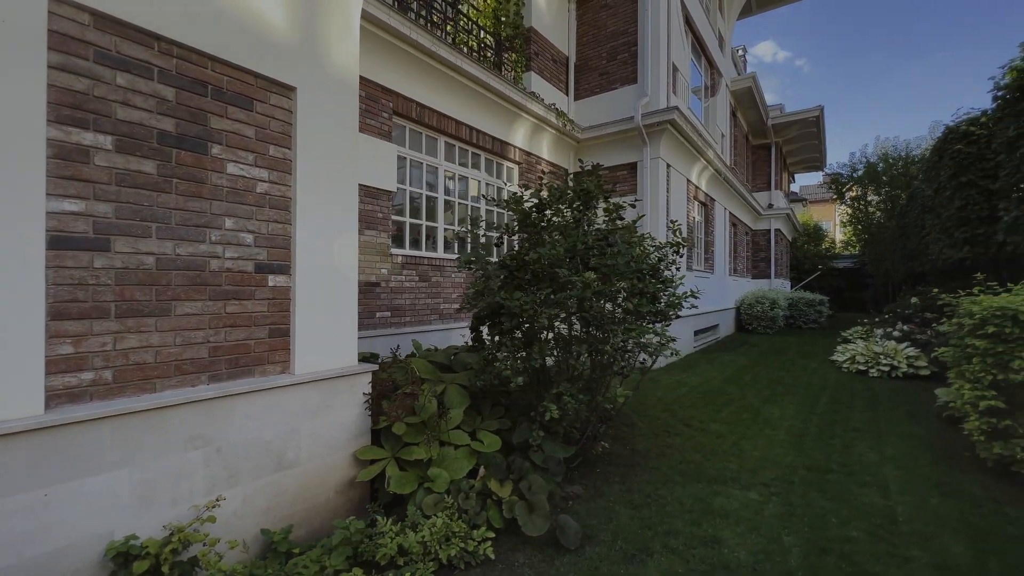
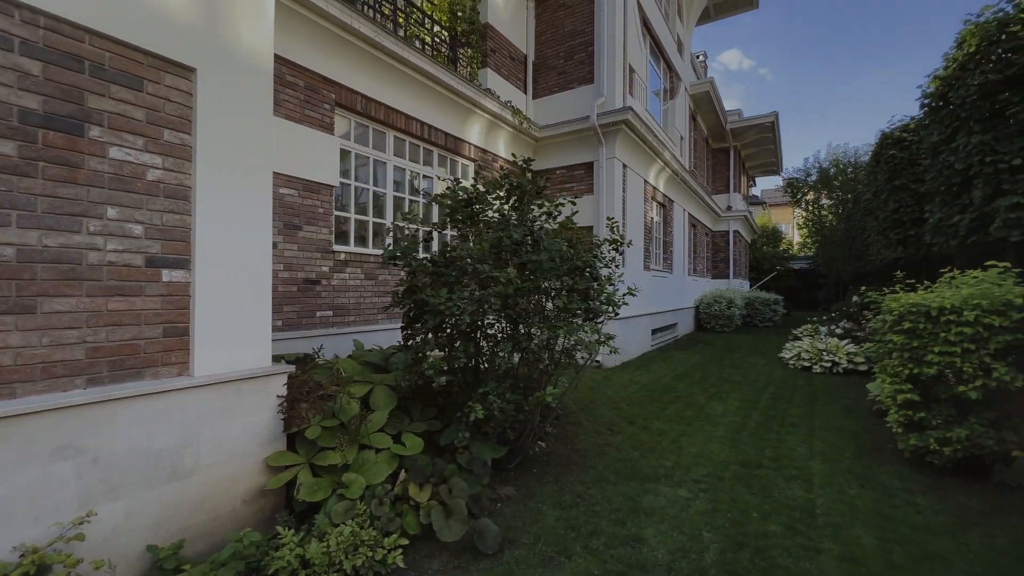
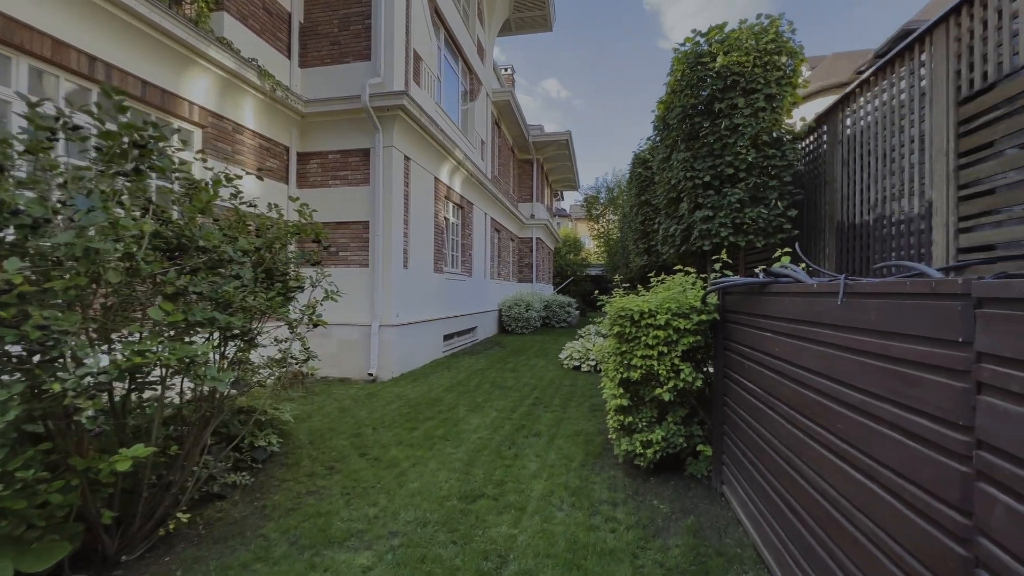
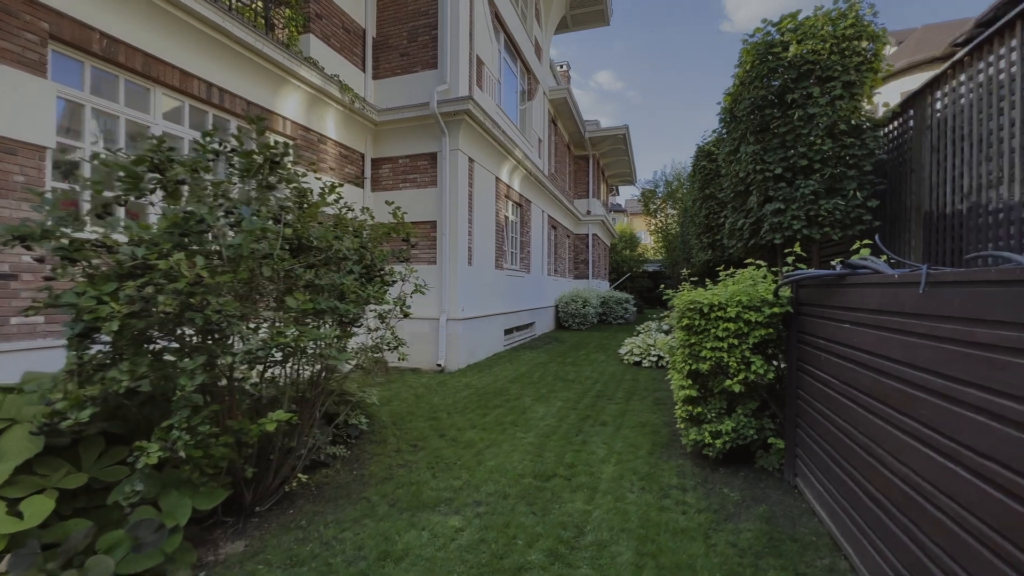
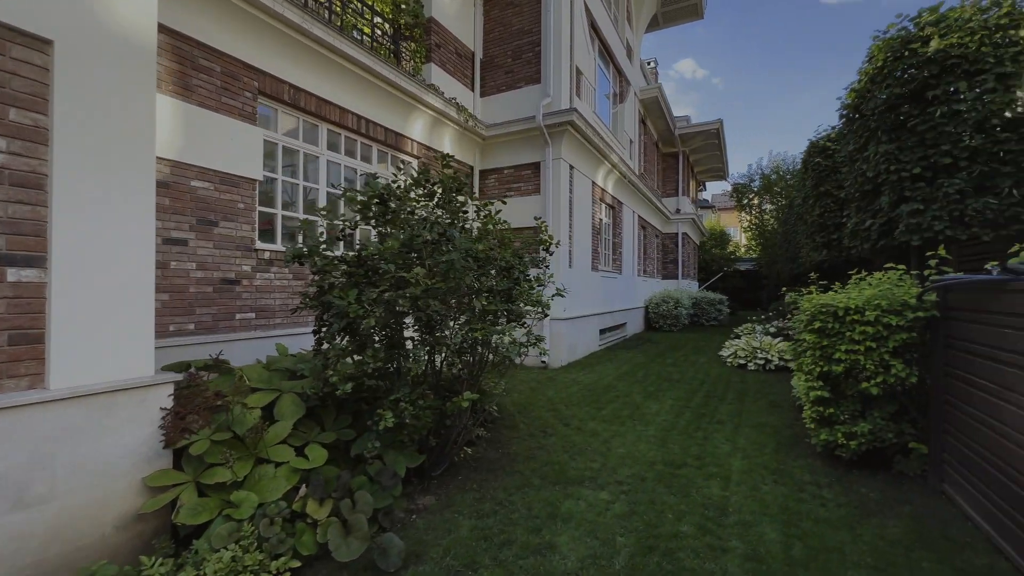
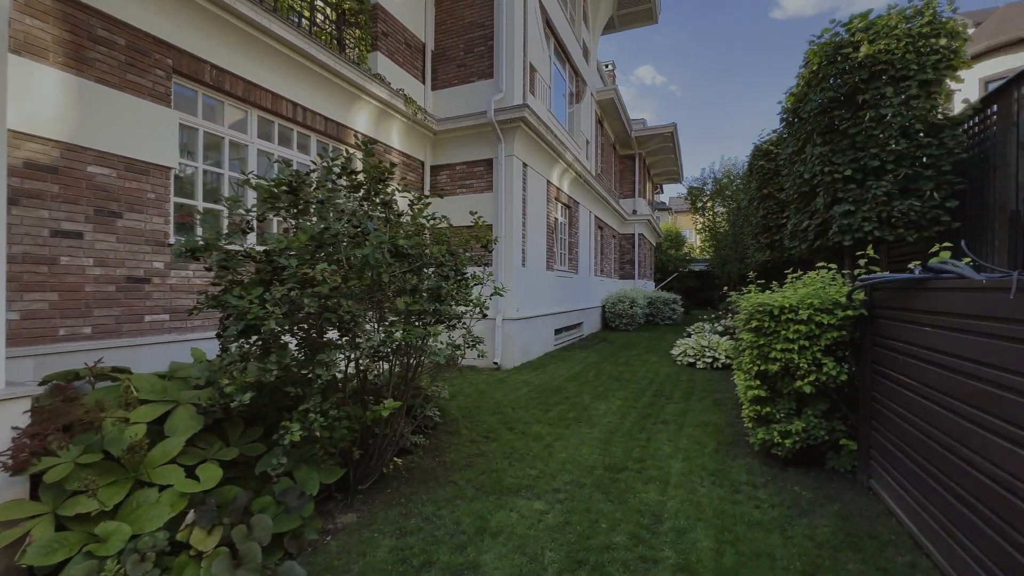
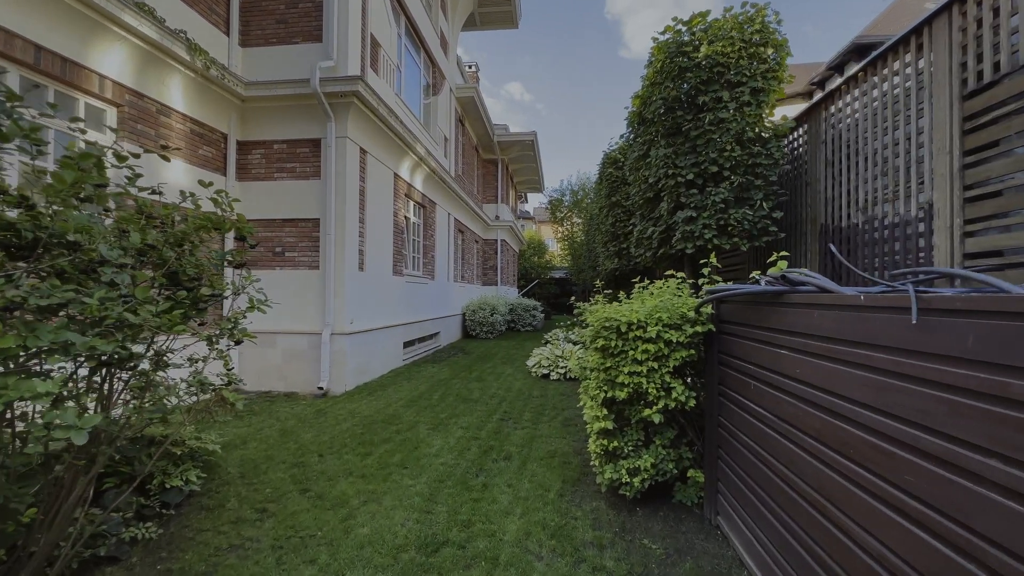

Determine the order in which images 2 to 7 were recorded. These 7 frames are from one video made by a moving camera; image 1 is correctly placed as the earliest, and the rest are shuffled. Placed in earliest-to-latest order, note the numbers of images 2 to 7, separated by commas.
2, 5, 6, 4, 3, 7
